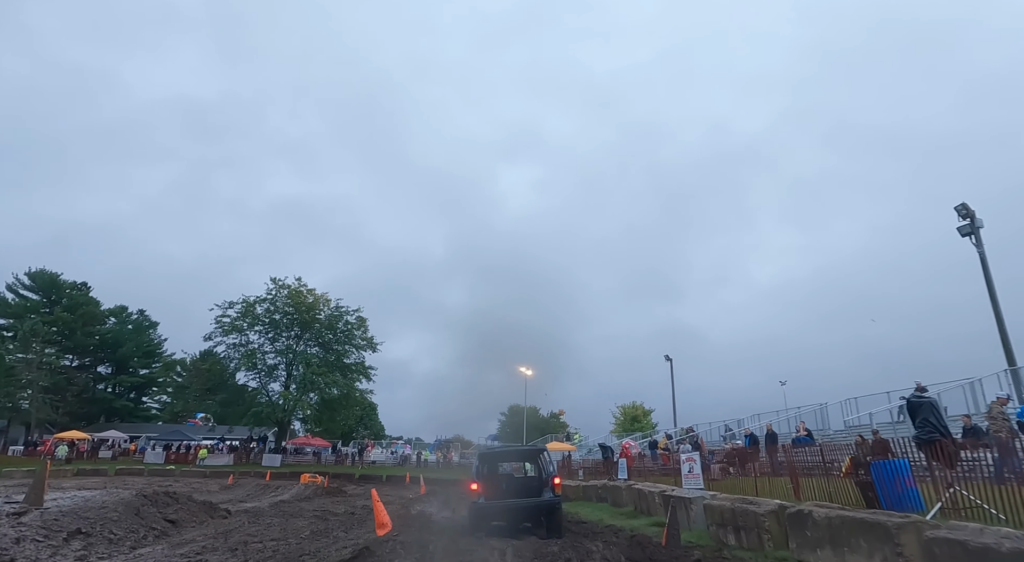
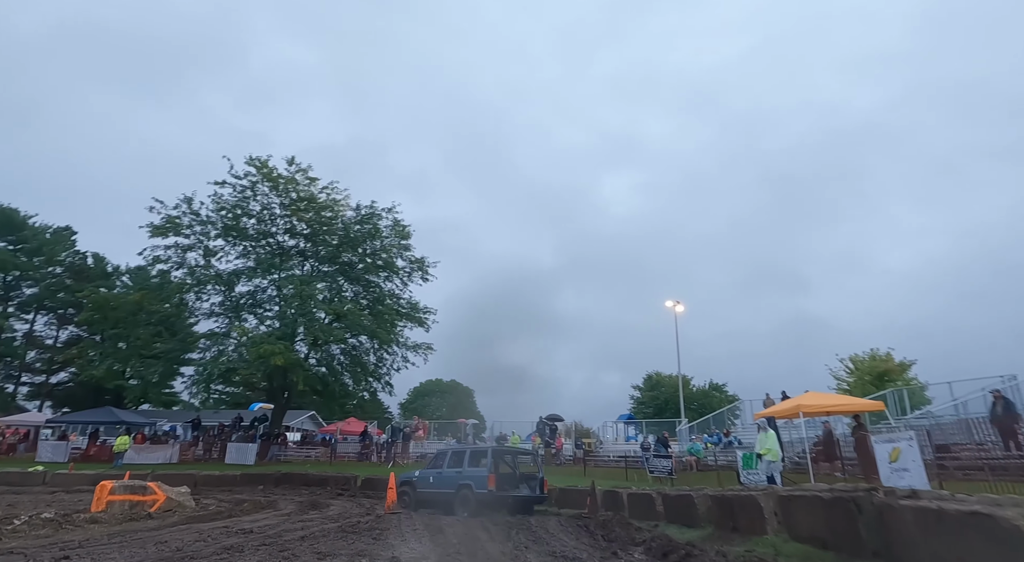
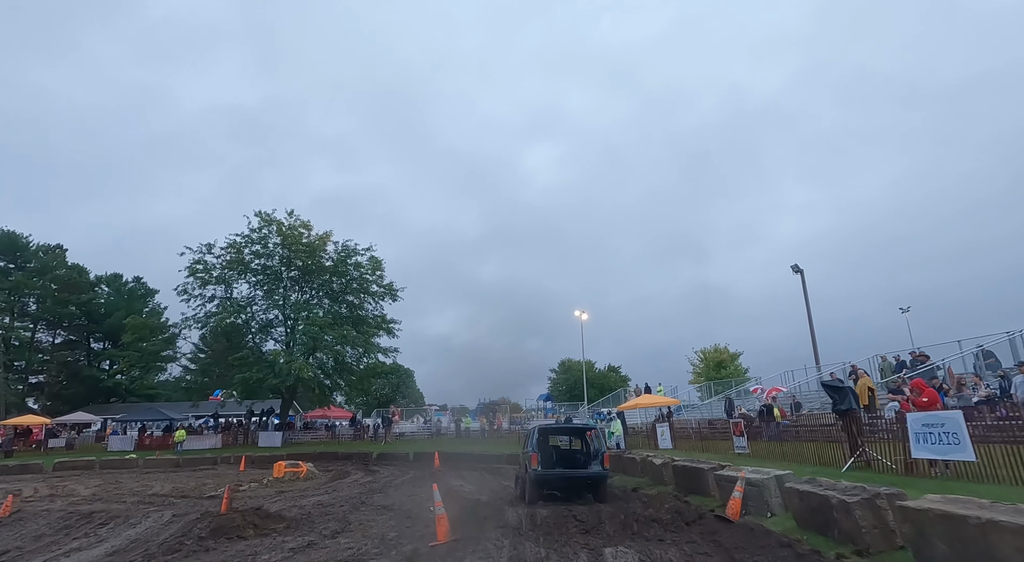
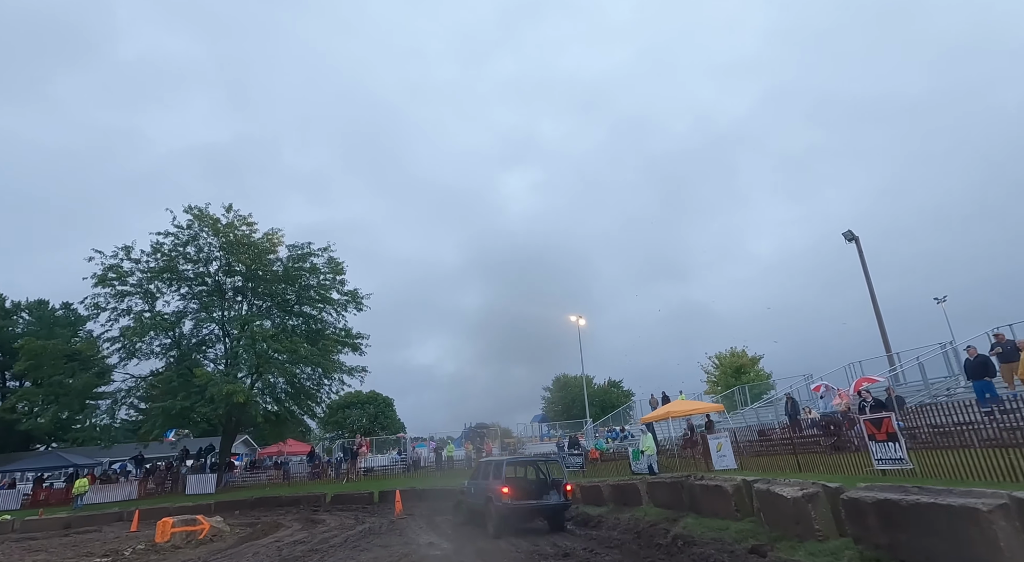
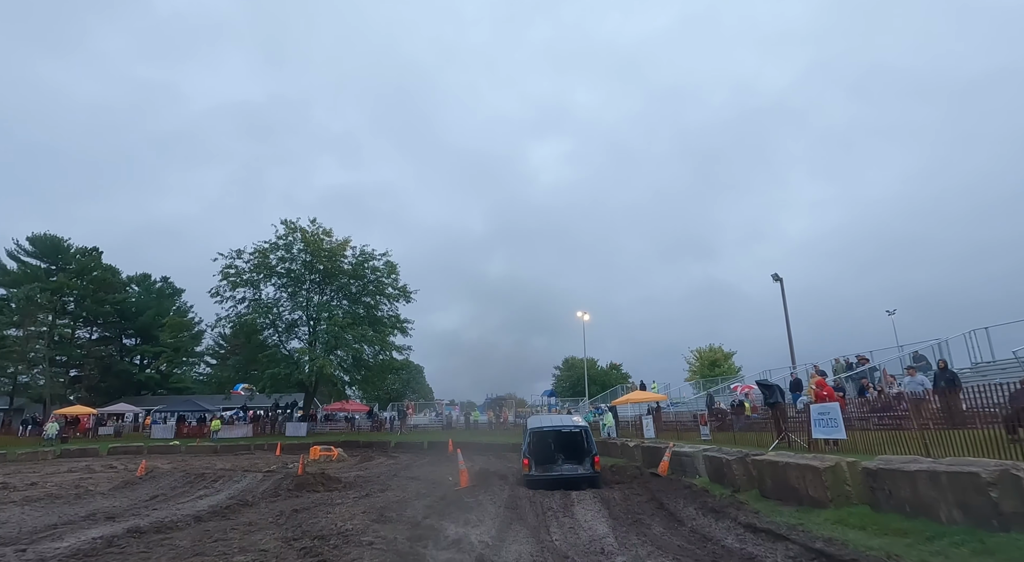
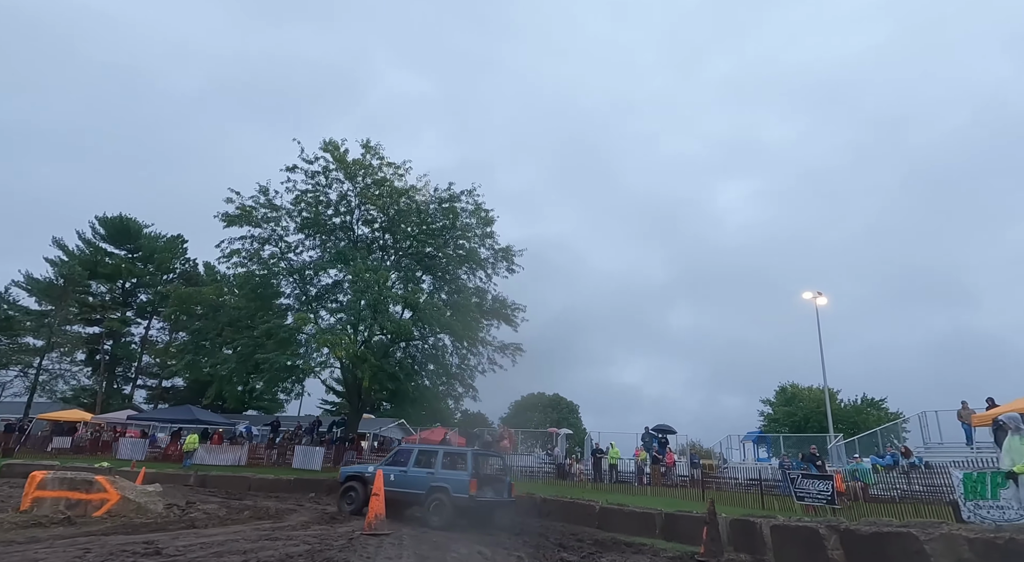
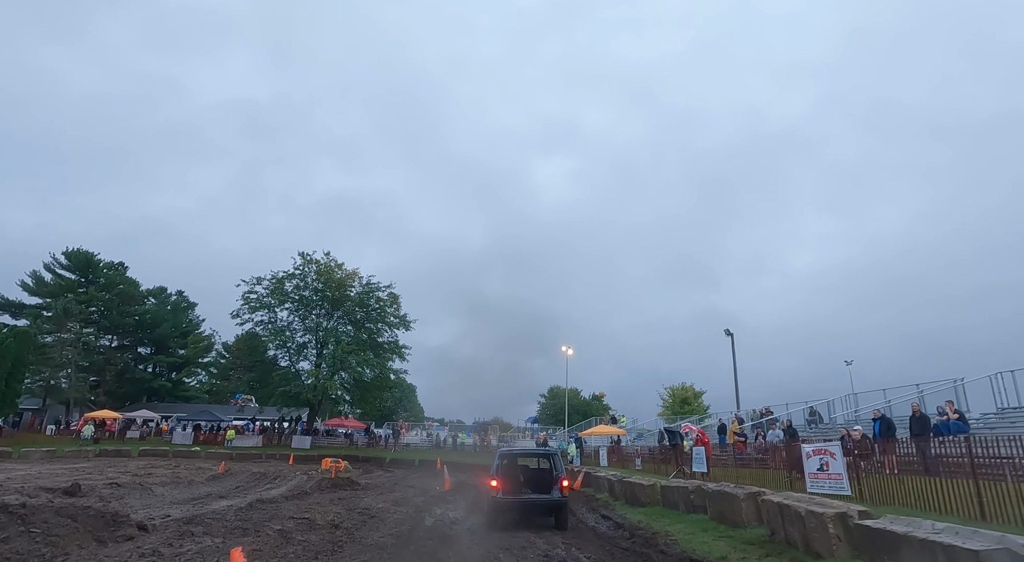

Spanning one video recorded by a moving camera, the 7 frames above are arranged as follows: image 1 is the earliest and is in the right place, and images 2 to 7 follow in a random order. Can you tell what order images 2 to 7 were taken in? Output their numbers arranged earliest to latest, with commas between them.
7, 5, 3, 4, 2, 6
